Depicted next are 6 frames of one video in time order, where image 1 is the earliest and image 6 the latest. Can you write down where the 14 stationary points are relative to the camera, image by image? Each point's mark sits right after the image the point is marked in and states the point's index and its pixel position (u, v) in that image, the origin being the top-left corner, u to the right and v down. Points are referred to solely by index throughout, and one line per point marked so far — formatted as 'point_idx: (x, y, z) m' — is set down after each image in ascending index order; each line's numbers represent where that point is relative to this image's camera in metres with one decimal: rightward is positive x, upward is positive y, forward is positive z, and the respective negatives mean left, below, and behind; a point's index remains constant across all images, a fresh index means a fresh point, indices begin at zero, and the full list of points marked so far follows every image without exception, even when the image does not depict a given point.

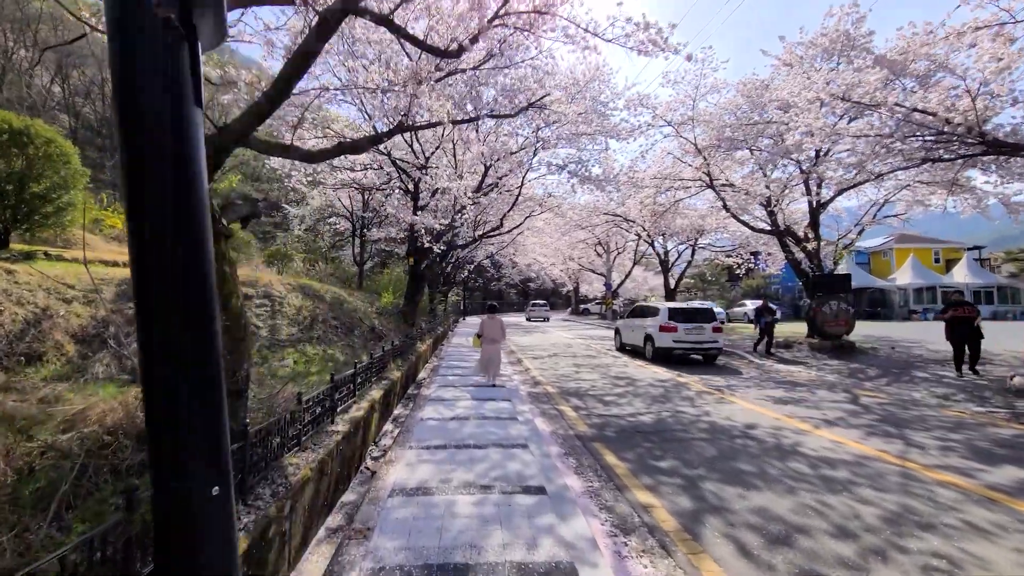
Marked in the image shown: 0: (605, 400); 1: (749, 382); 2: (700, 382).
0: (+1.6, -2.0, +8.6) m
1: (+5.1, -2.0, +10.5) m
2: (+3.9, -2.0, +10.2) m
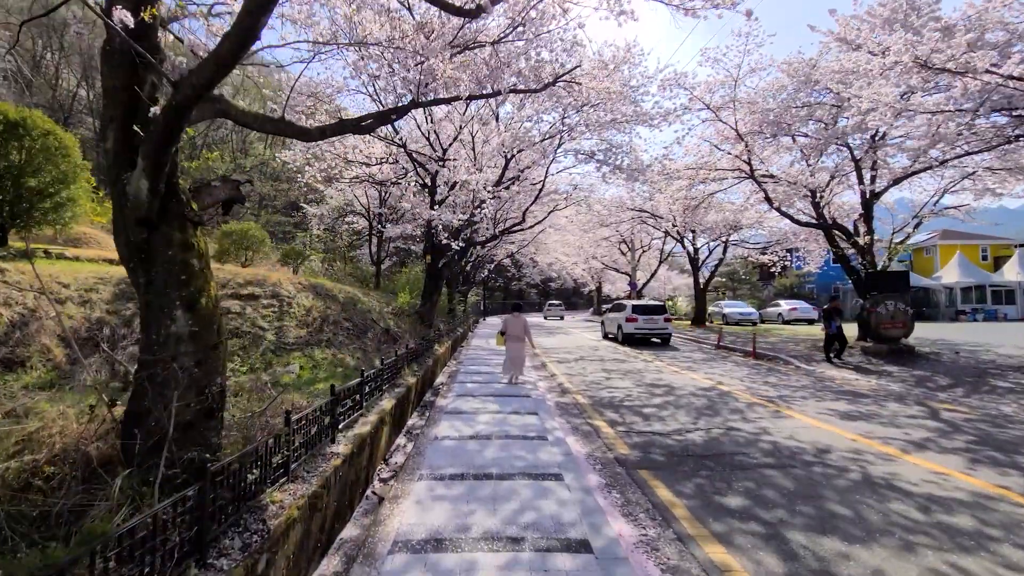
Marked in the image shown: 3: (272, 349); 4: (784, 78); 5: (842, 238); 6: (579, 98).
0: (+2.0, -1.9, +7.6) m
1: (+5.6, -2.0, +9.4) m
2: (+4.4, -1.9, +9.1) m
3: (-4.5, -1.2, +9.3) m
4: (+7.1, +5.4, +12.8) m
5: (+9.9, +1.5, +14.9) m
6: (+1.7, +4.8, +12.3) m
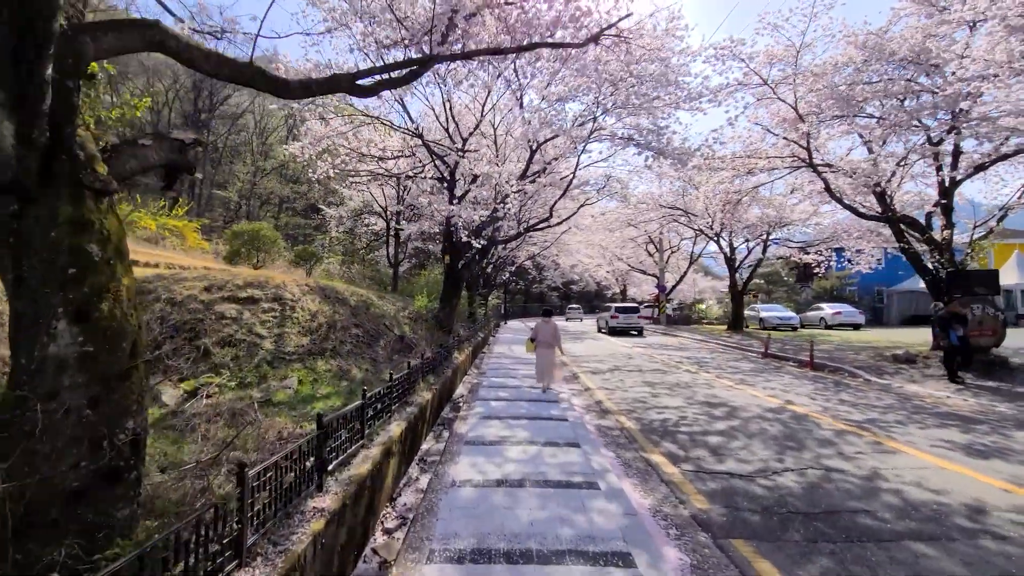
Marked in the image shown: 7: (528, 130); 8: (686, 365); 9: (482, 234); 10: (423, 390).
0: (+2.5, -1.9, +6.2) m
1: (+6.1, -2.0, +7.8) m
2: (+4.9, -2.0, +7.6) m
3: (-4.0, -1.2, +8.1) m
4: (+7.7, +5.4, +11.2) m
5: (+10.6, +1.4, +13.1) m
6: (+2.3, +4.7, +10.9) m
7: (+0.4, +4.3, +13.3) m
8: (+4.9, -2.2, +13.8) m
9: (-1.0, +1.8, +15.9) m
10: (-1.6, -1.8, +8.6) m
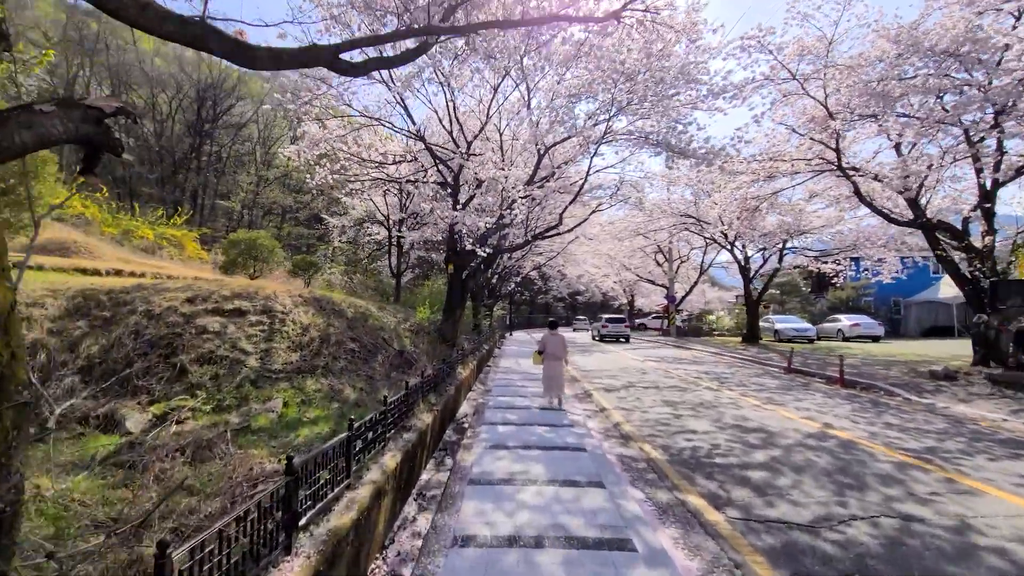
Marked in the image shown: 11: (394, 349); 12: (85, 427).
0: (+2.6, -2.1, +5.3) m
1: (+6.2, -2.1, +6.9) m
2: (+5.0, -2.1, +6.7) m
3: (-3.9, -1.4, +7.3) m
4: (+7.9, +5.2, +10.5) m
5: (+10.8, +1.2, +12.3) m
6: (+2.4, +4.5, +10.2) m
7: (+0.6, +4.0, +12.6) m
8: (+5.1, -2.4, +12.9) m
9: (-0.8, +1.4, +15.2) m
10: (-1.4, -2.0, +7.8) m
11: (-2.7, -1.4, +11.1) m
12: (-5.0, -1.6, +5.7) m
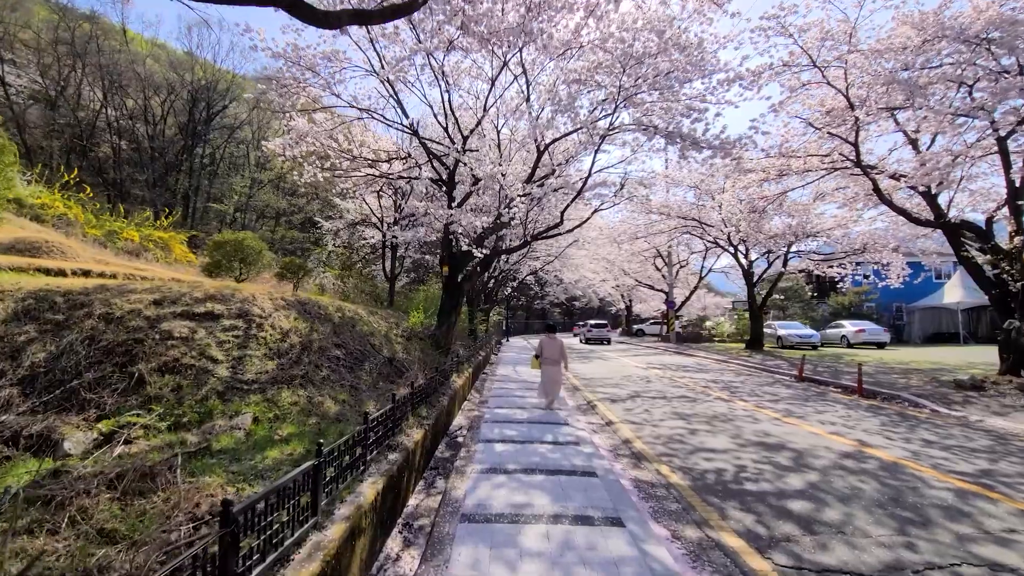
0: (+2.6, -2.1, +4.6) m
1: (+6.2, -2.2, +6.1) m
2: (+5.0, -2.1, +6.0) m
3: (-3.9, -1.4, +6.5) m
4: (+7.9, +5.1, +9.8) m
5: (+10.8, +1.1, +11.6) m
6: (+2.4, +4.4, +9.5) m
7: (+0.6, +3.9, +11.9) m
8: (+5.0, -2.5, +12.1) m
9: (-0.8, +1.3, +14.4) m
10: (-1.4, -2.0, +7.0) m
11: (-2.7, -1.4, +10.3) m
12: (-5.0, -1.6, +4.9) m
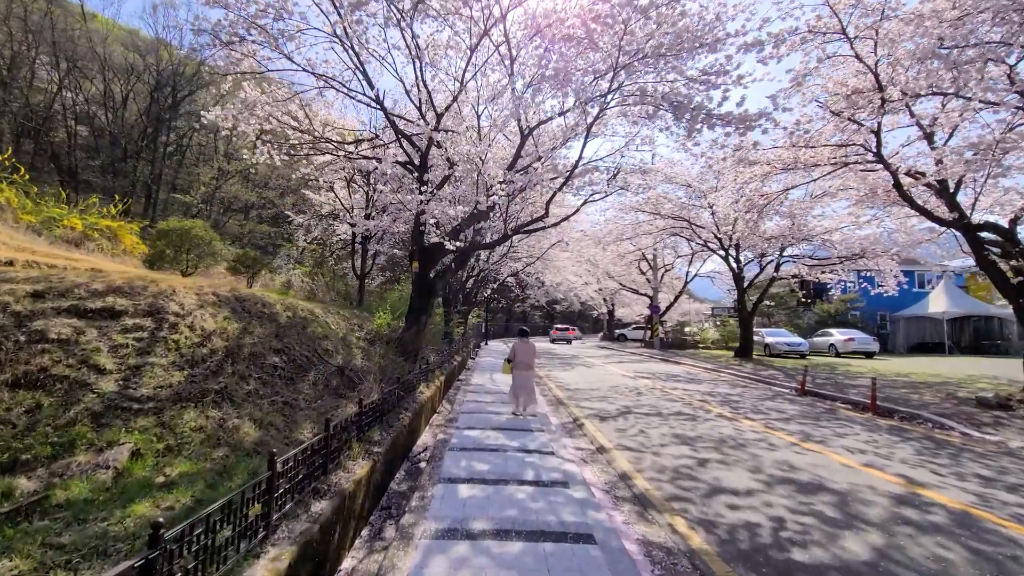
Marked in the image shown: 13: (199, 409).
0: (+2.4, -2.1, +3.2) m
1: (+5.9, -2.2, +4.9) m
2: (+4.7, -2.2, +4.7) m
3: (-4.2, -1.3, +4.9) m
4: (+7.5, +5.0, +8.7) m
5: (+10.3, +0.9, +10.6) m
6: (+2.1, +4.4, +8.2) m
7: (+0.1, +3.9, +10.5) m
8: (+4.5, -2.6, +10.9) m
9: (-1.4, +1.4, +13.0) m
10: (-1.8, -1.9, +5.5) m
11: (-3.1, -1.3, +8.7) m
12: (-5.2, -1.5, +3.3) m
13: (-3.5, -1.4, +5.6) m
